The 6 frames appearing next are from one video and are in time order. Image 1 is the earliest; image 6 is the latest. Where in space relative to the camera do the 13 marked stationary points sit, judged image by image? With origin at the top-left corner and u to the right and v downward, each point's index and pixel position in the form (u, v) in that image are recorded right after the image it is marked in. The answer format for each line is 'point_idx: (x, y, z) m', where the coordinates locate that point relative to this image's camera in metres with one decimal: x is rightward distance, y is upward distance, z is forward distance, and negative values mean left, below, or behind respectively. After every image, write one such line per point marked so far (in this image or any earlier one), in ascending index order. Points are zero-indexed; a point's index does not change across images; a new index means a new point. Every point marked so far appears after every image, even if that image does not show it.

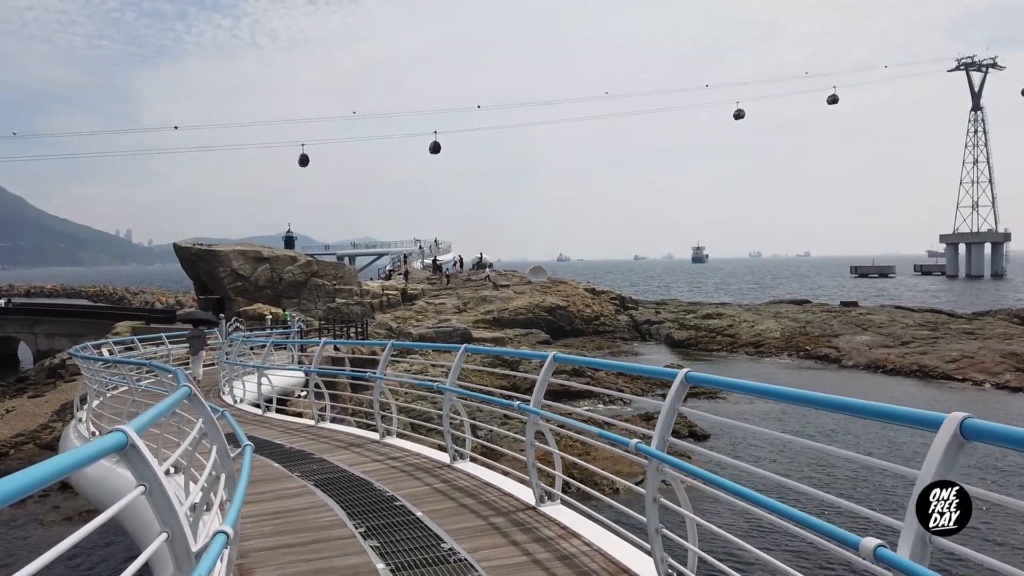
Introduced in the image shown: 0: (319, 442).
0: (-2.1, -1.7, +7.3) m
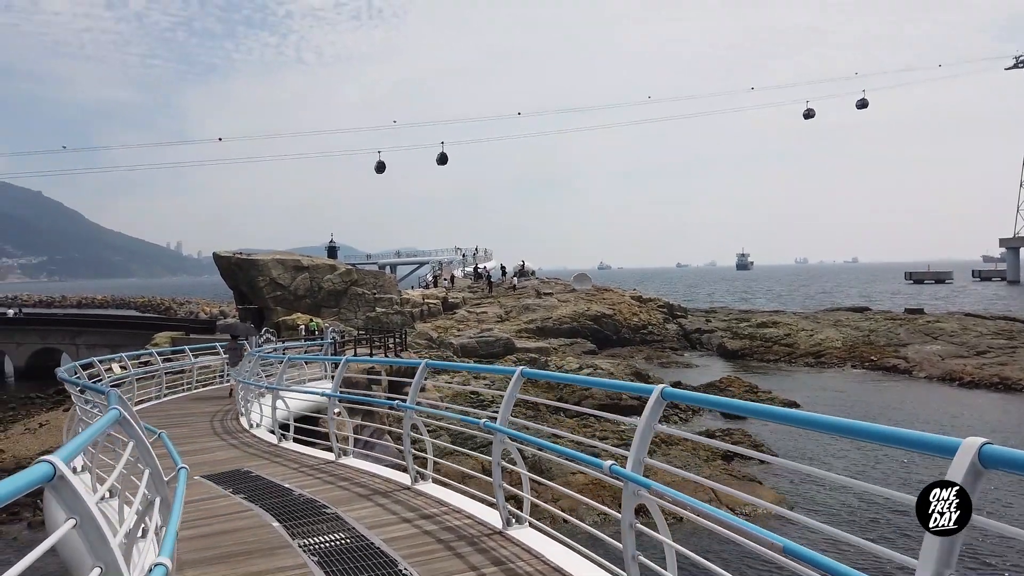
0: (-1.5, -1.8, +5.8) m
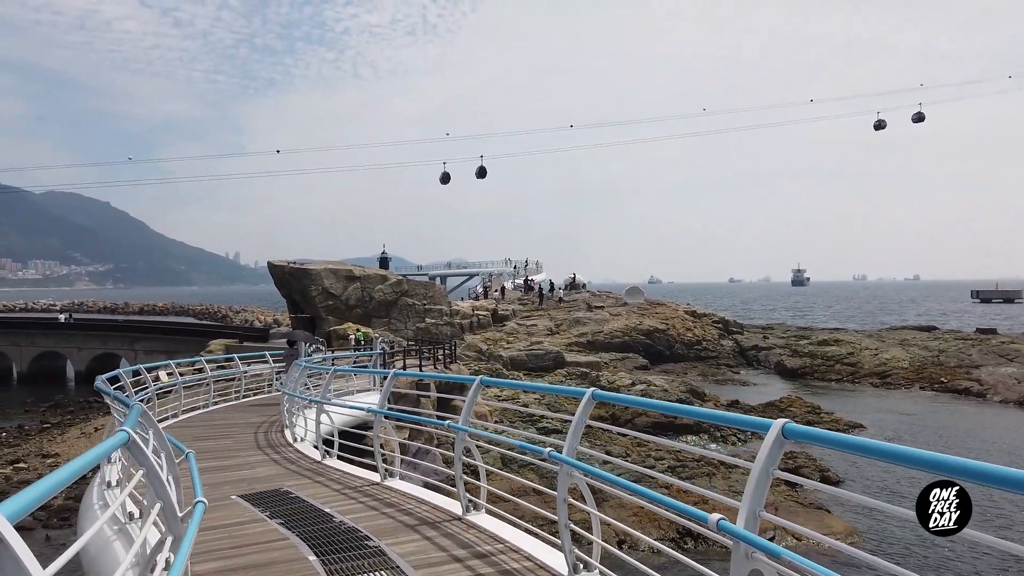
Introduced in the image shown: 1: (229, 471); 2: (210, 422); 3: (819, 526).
0: (-1.0, -1.8, +5.3) m
1: (-3.1, -2.0, +7.3) m
2: (-5.0, -2.2, +11.0) m
3: (+7.1, -5.6, +15.4) m
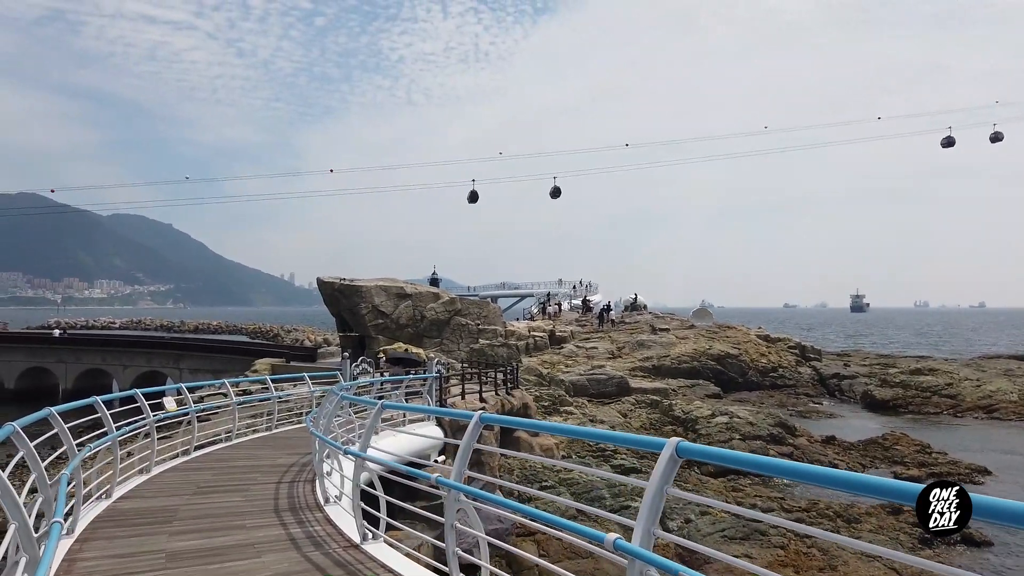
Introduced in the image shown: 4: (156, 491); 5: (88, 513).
0: (-0.2, -1.7, +2.6) m
1: (-2.1, -1.9, +4.7) m
2: (-3.7, -2.3, +8.6) m
3: (+8.7, -5.8, +12.0) m
4: (-3.7, -2.1, +6.9) m
5: (-3.7, -2.0, +5.8) m
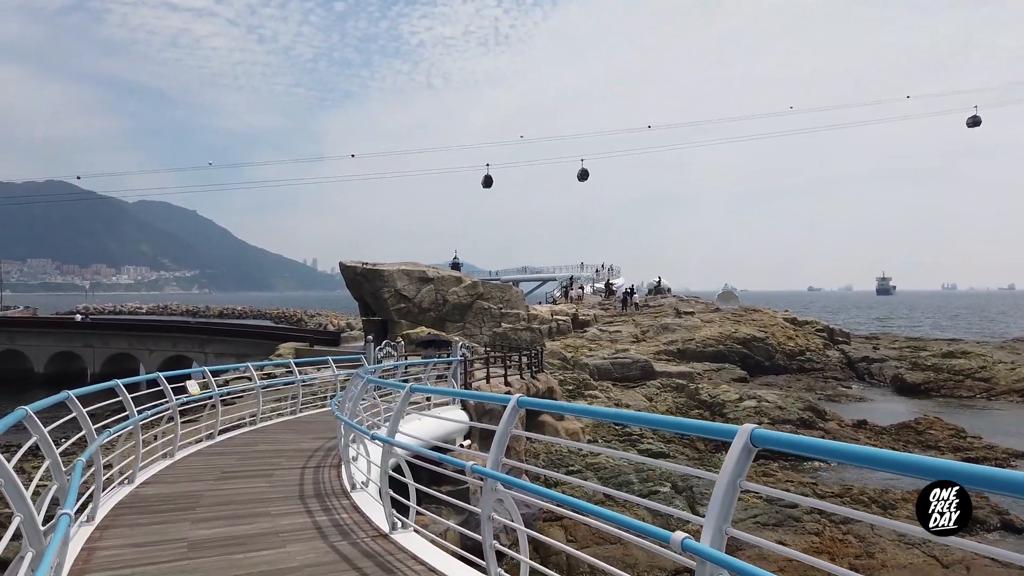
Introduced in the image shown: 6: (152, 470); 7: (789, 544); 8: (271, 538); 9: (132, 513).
0: (0.0, -1.6, +2.4) m
1: (-1.8, -1.8, +4.5) m
2: (-3.3, -2.0, +8.4) m
3: (+9.2, -5.4, +11.5) m
4: (-3.4, -1.9, +6.7) m
5: (-3.4, -1.8, +5.6) m
6: (-3.7, -1.9, +6.8) m
7: (+5.5, -5.1, +13.2) m
8: (-1.7, -1.8, +4.8) m
9: (-3.0, -1.8, +5.3) m
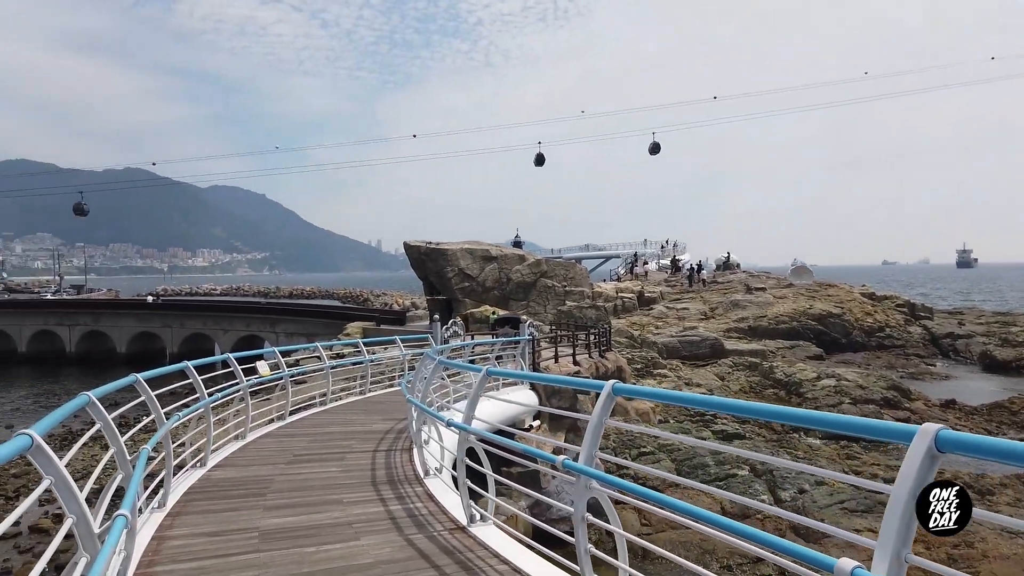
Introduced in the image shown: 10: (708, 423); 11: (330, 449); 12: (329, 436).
0: (+0.4, -1.5, +2.0) m
1: (-1.3, -1.6, +4.3) m
2: (-2.4, -1.8, +8.3) m
3: (+10.4, -5.0, +10.4) m
4: (-2.6, -1.7, +6.6) m
5: (-2.7, -1.6, +5.5) m
6: (-2.9, -1.7, +6.8) m
7: (+6.9, -4.6, +12.4) m
8: (-1.2, -1.6, +4.5) m
9: (-2.4, -1.6, +5.2) m
10: (+5.5, -3.8, +18.8) m
11: (-1.9, -1.7, +7.2) m
12: (-2.2, -1.8, +7.9) m
